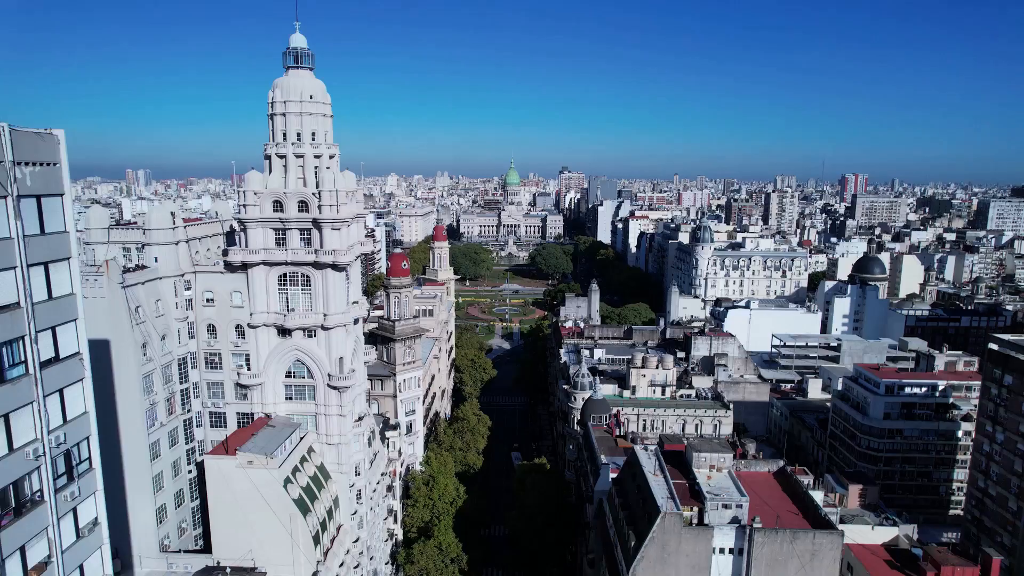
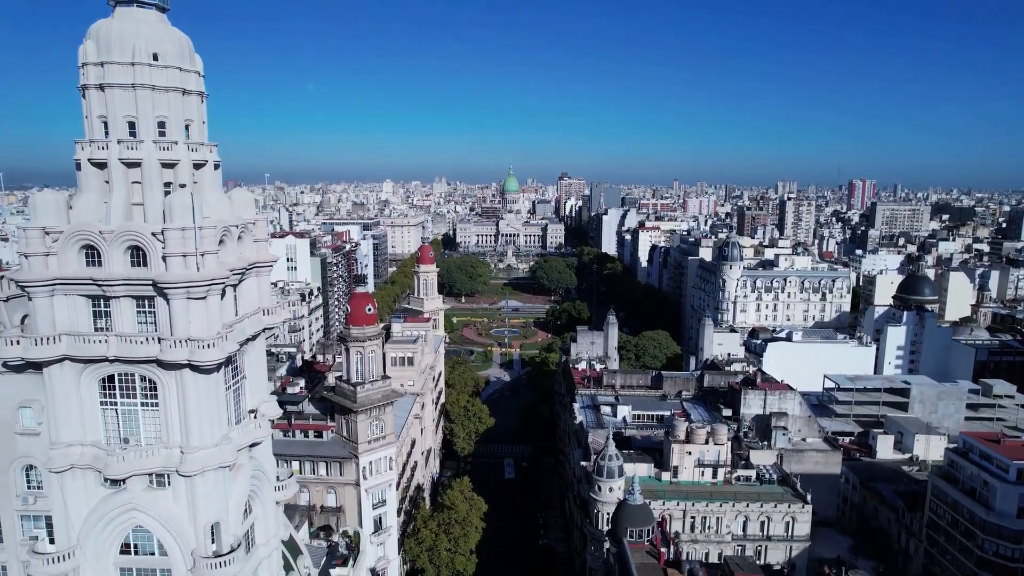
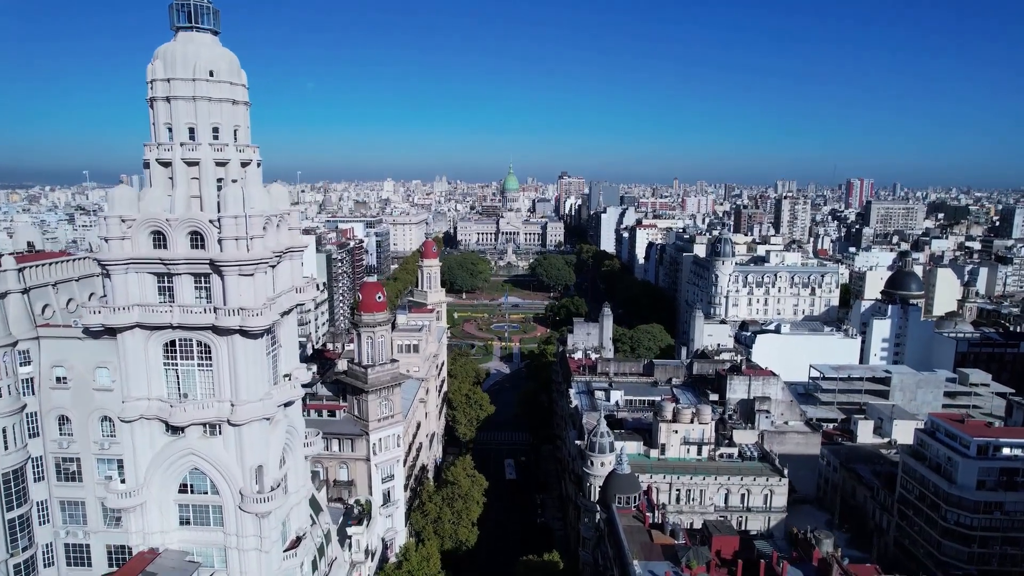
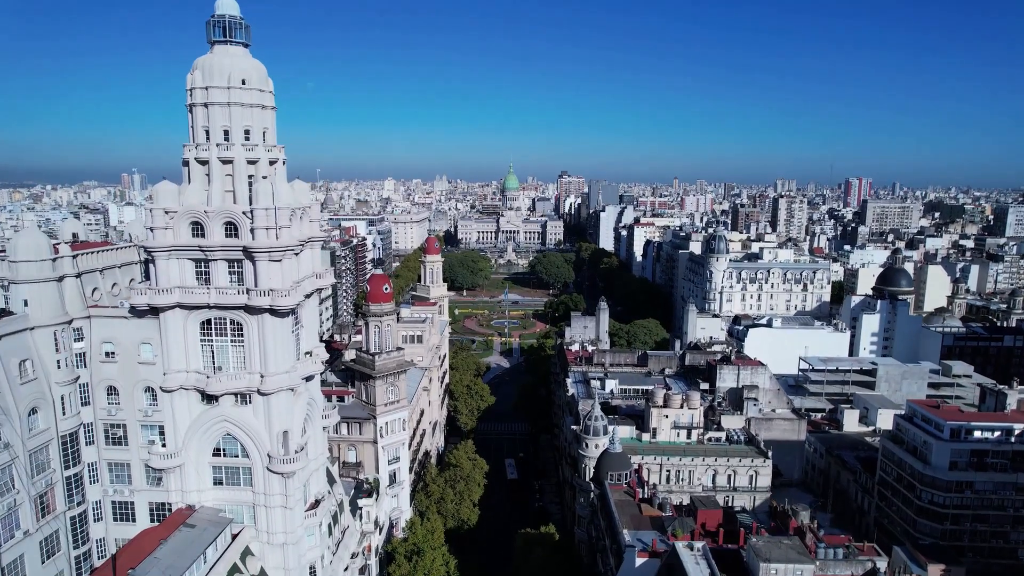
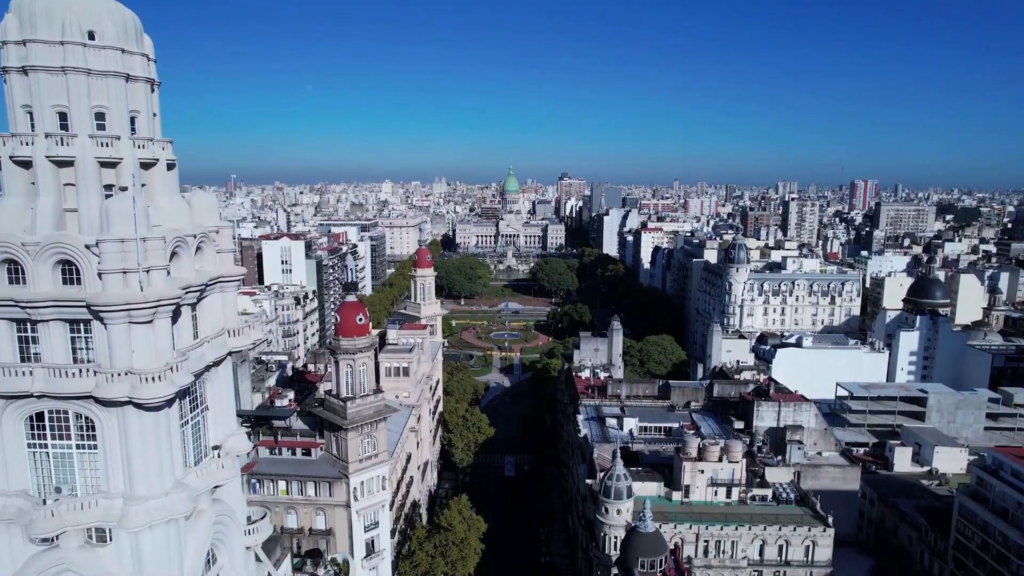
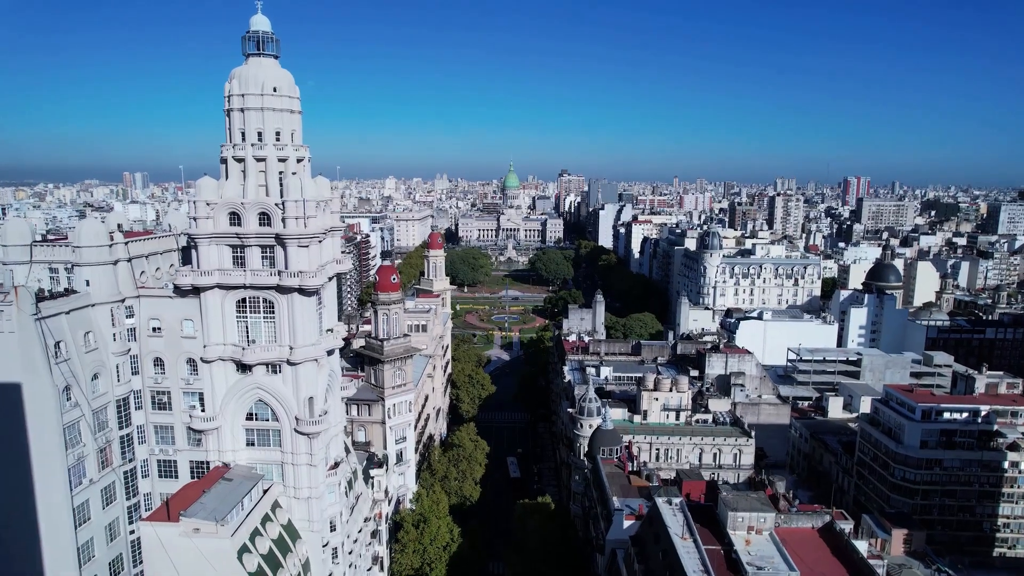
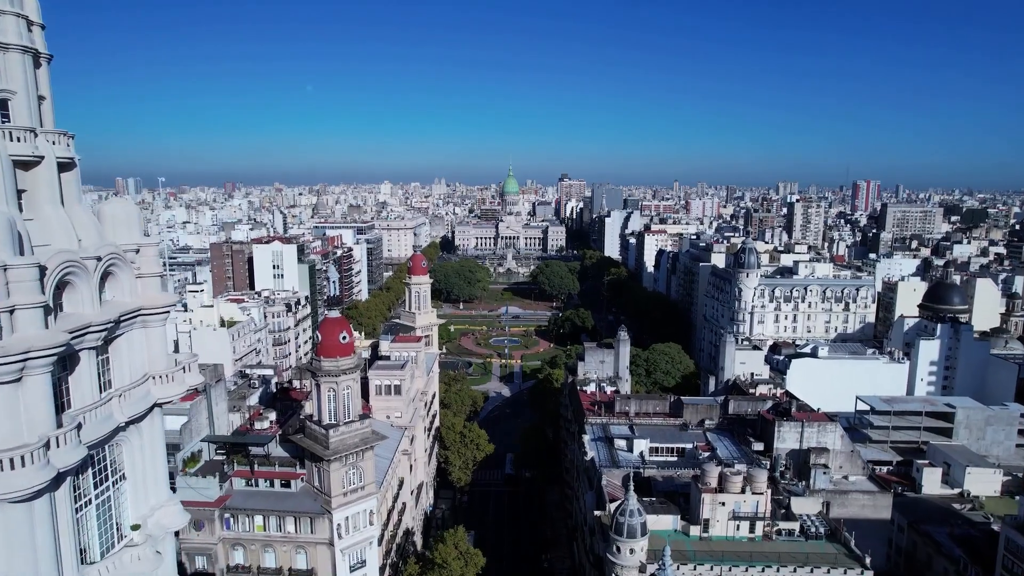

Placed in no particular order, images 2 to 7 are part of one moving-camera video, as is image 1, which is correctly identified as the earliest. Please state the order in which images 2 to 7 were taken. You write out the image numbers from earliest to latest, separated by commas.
6, 4, 3, 2, 5, 7
